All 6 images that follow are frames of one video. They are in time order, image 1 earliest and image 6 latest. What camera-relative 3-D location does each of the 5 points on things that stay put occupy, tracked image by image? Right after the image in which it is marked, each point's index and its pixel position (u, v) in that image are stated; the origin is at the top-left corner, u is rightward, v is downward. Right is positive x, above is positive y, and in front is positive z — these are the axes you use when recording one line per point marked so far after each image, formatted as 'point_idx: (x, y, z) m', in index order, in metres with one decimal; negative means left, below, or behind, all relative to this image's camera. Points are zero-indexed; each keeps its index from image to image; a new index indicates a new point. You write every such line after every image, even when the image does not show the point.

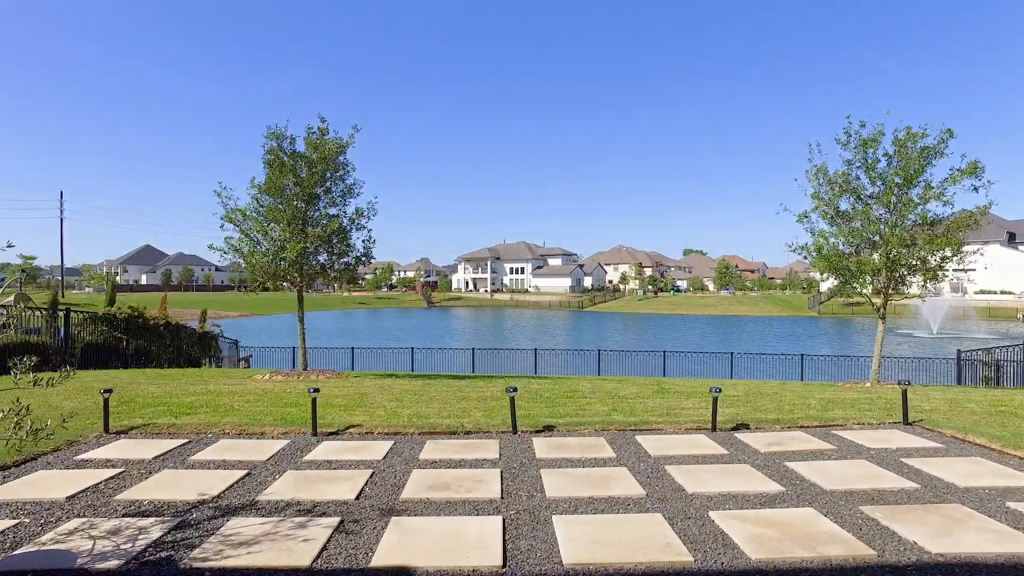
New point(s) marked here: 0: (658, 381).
0: (+3.7, -2.4, +15.8) m
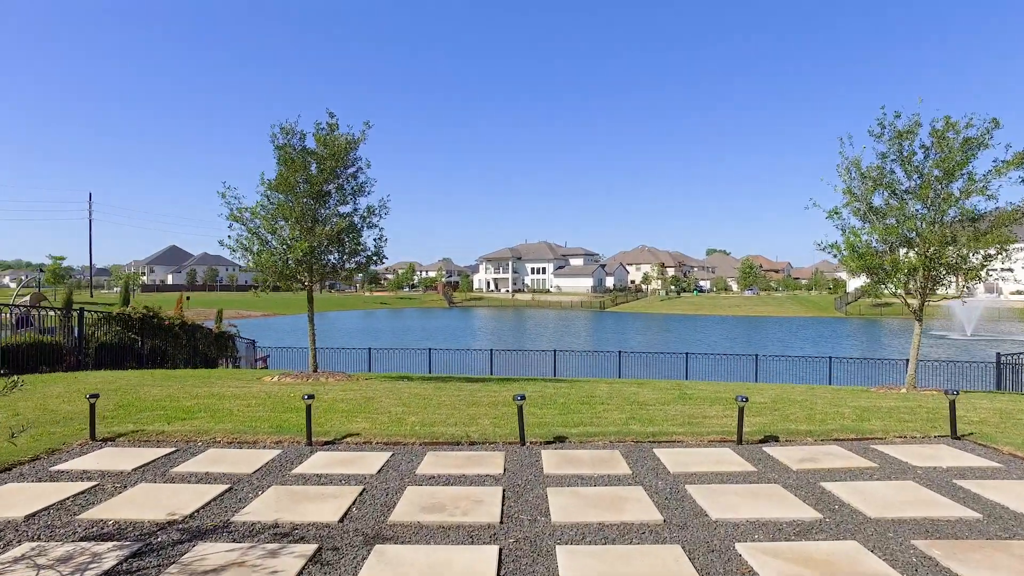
0: (+4.1, -2.4, +15.1) m
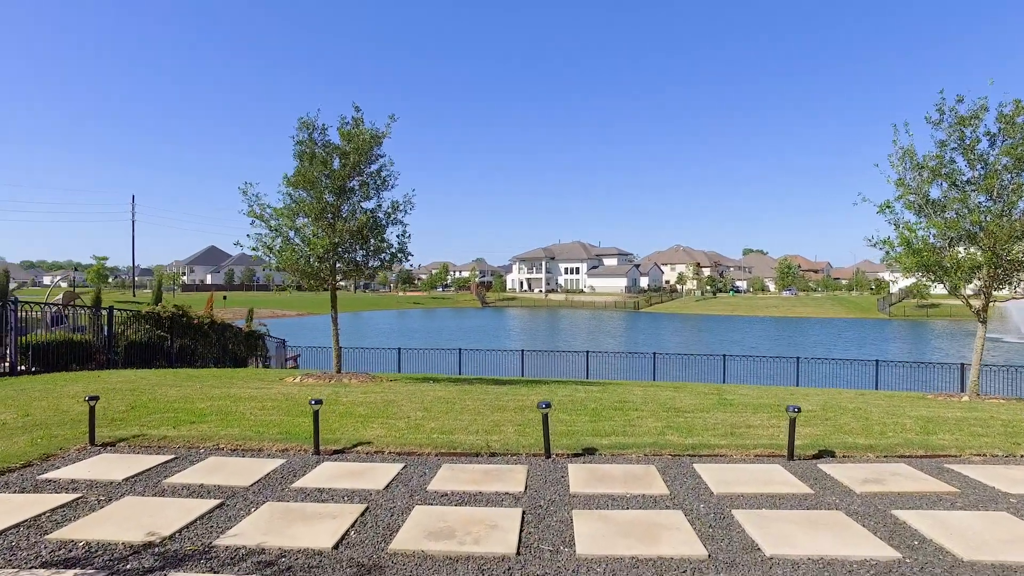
0: (+4.8, -2.4, +14.3) m
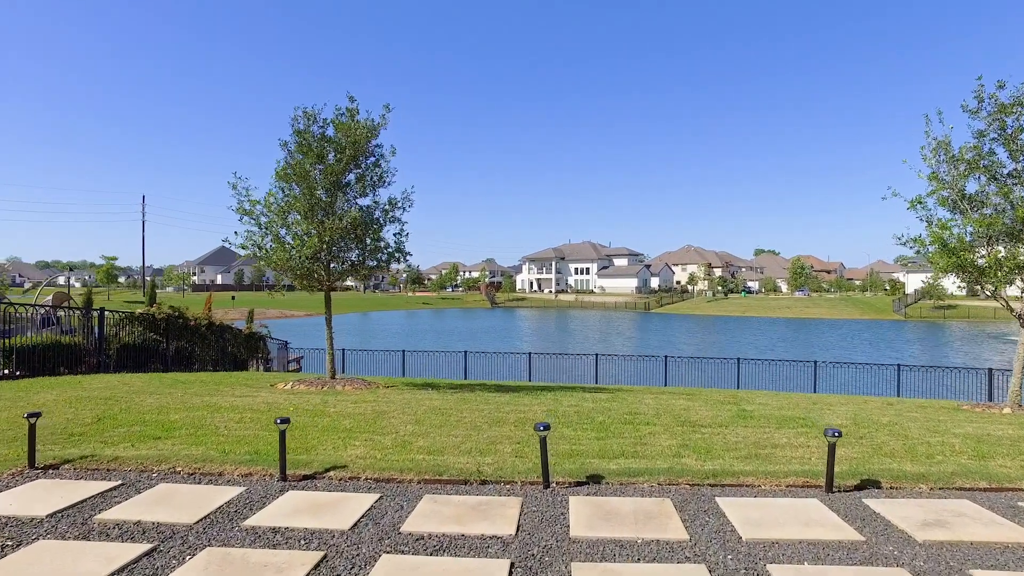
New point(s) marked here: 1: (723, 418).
0: (+4.8, -2.4, +13.4) m
1: (+3.3, -2.0, +9.7) m
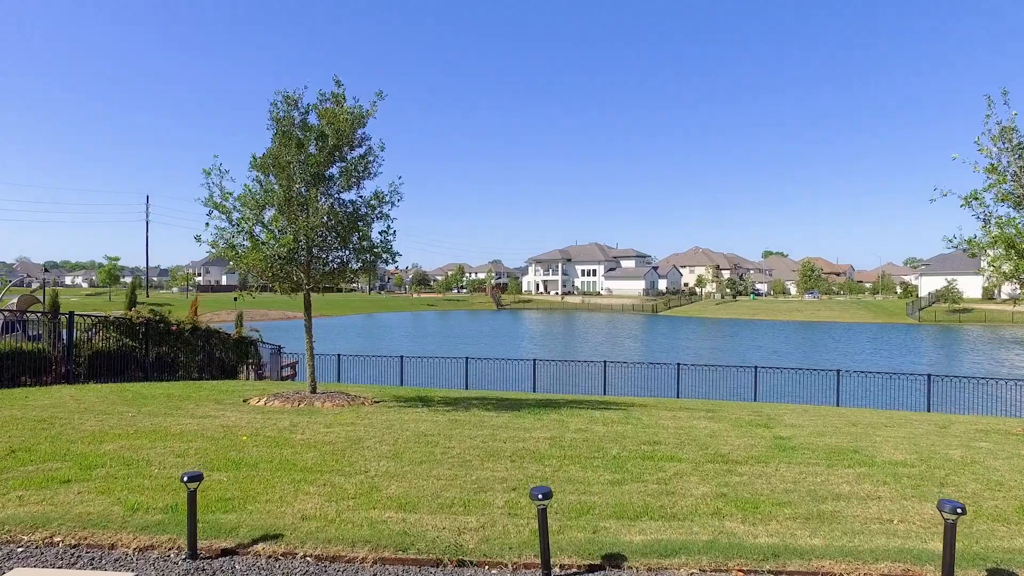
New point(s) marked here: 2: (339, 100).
0: (+4.9, -2.5, +11.9) m
1: (+3.2, -2.1, +8.2) m
2: (-3.4, +3.7, +12.1) m
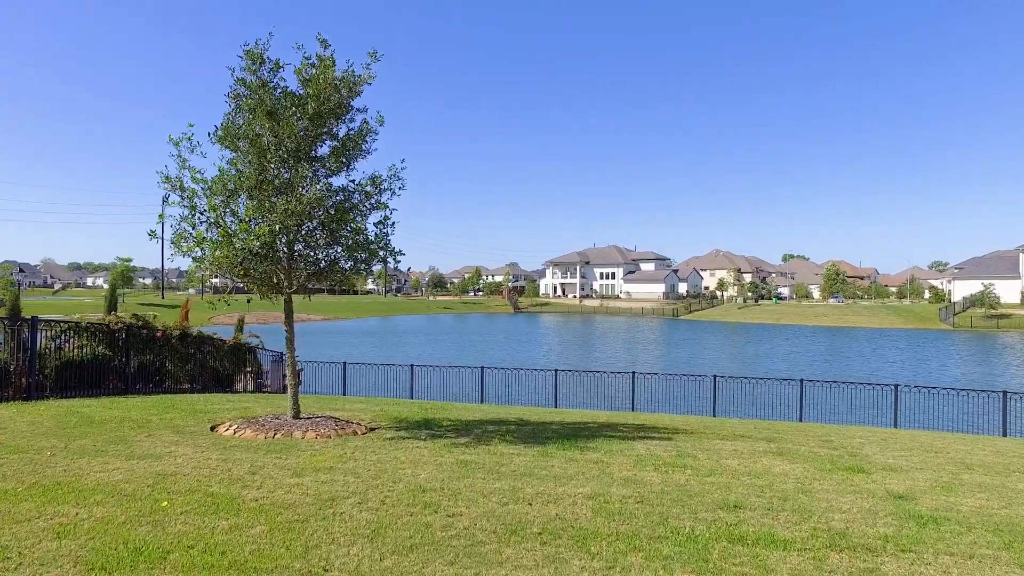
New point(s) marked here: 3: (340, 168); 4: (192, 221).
0: (+5.2, -2.6, +9.5) m
1: (+3.5, -2.2, +5.8) m
2: (-3.0, +3.6, +10.0) m
3: (-2.8, +2.0, +10.2) m
4: (-5.0, +1.0, +9.8) m
